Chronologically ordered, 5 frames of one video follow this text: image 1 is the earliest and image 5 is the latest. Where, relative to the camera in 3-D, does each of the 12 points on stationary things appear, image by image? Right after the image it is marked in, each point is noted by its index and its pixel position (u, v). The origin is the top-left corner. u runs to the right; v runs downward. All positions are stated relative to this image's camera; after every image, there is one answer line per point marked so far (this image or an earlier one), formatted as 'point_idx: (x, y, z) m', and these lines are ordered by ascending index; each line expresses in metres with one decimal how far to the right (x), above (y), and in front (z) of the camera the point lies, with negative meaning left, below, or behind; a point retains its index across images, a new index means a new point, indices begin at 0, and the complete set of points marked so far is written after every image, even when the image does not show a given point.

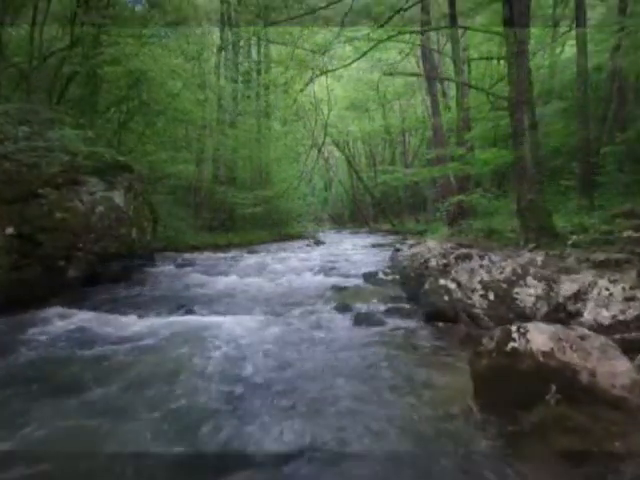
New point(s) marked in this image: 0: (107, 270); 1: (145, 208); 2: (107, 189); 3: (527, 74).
0: (-7.3, -1.0, +9.6) m
1: (-6.8, +1.2, +10.8) m
2: (-7.2, +1.7, +9.4) m
3: (+7.8, +6.3, +11.0) m
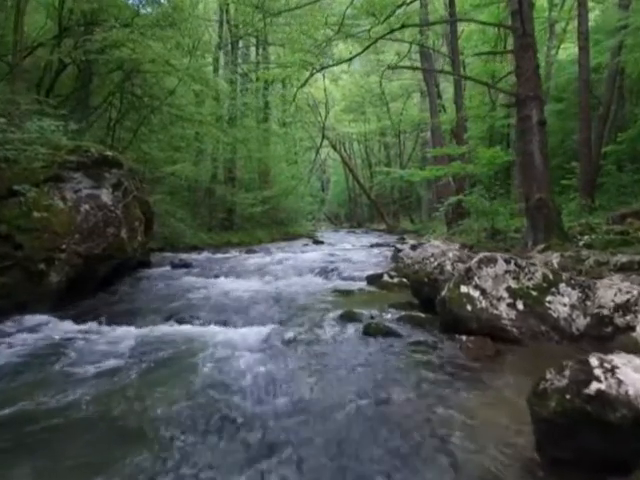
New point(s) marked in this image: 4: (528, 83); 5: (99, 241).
0: (-7.2, -1.1, +9.0) m
1: (-6.7, +1.2, +10.3) m
2: (-7.1, +1.7, +8.8) m
3: (+7.8, +6.2, +10.5) m
4: (+7.5, +5.7, +10.5) m
5: (-6.9, -0.1, +8.7) m
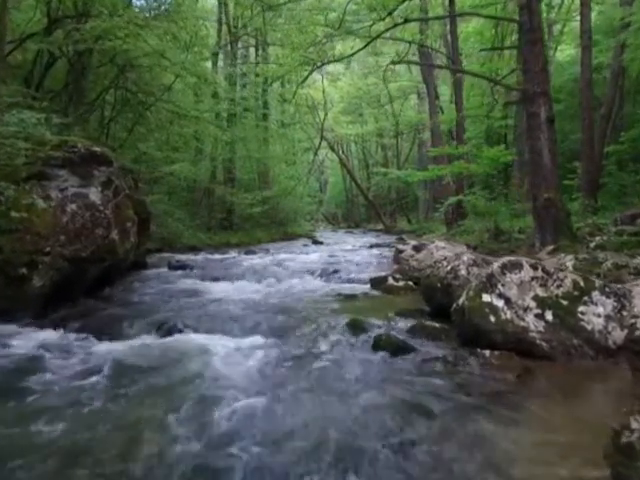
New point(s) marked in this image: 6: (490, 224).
0: (-7.1, -1.1, +8.6) m
1: (-6.6, +1.1, +9.8) m
2: (-7.1, +1.6, +8.3) m
3: (+7.9, +6.2, +10.1) m
4: (+7.6, +5.7, +10.1) m
5: (-6.8, -0.1, +8.2) m
6: (+8.6, +0.8, +14.6) m
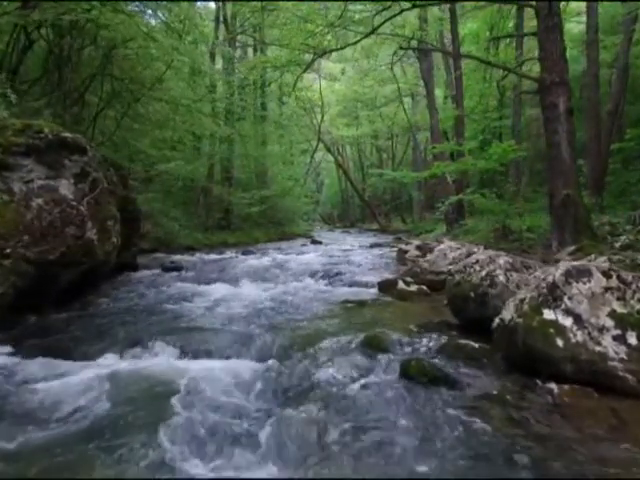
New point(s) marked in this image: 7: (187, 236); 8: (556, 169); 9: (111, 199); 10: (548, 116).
0: (-7.0, -1.1, +7.6) m
1: (-6.5, +1.1, +8.9) m
2: (-6.9, +1.6, +7.4) m
3: (+8.0, +6.2, +9.3) m
4: (+7.7, +5.7, +9.2) m
5: (-6.7, -0.1, +7.3) m
6: (+8.7, +0.8, +13.8) m
7: (-8.2, +0.2, +17.6) m
8: (+7.9, +2.4, +9.4) m
9: (-6.6, +1.3, +9.1) m
10: (+7.6, +4.2, +9.4) m
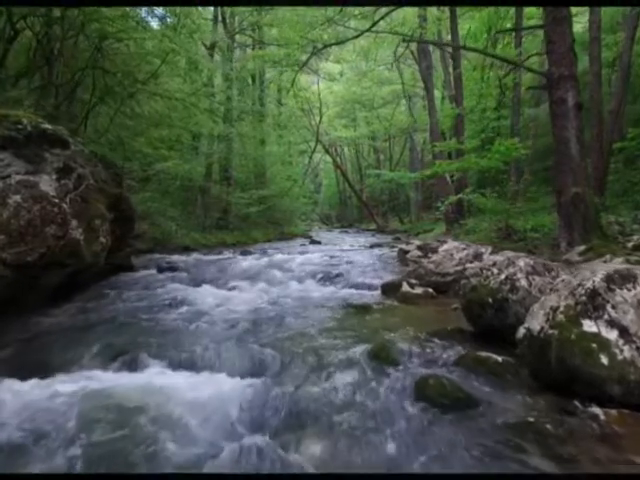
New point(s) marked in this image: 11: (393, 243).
0: (-7.0, -1.1, +7.2) m
1: (-6.5, +1.1, +8.4) m
2: (-6.9, +1.6, +7.0) m
3: (+8.0, +6.2, +8.9) m
4: (+7.7, +5.7, +8.8) m
5: (-6.7, -0.1, +6.8) m
6: (+8.7, +0.8, +13.4) m
7: (-8.2, +0.2, +17.2) m
8: (+7.9, +2.4, +9.0) m
9: (-6.6, +1.3, +8.7) m
10: (+7.6, +4.2, +9.0) m
11: (+5.1, -0.2, +18.4) m
